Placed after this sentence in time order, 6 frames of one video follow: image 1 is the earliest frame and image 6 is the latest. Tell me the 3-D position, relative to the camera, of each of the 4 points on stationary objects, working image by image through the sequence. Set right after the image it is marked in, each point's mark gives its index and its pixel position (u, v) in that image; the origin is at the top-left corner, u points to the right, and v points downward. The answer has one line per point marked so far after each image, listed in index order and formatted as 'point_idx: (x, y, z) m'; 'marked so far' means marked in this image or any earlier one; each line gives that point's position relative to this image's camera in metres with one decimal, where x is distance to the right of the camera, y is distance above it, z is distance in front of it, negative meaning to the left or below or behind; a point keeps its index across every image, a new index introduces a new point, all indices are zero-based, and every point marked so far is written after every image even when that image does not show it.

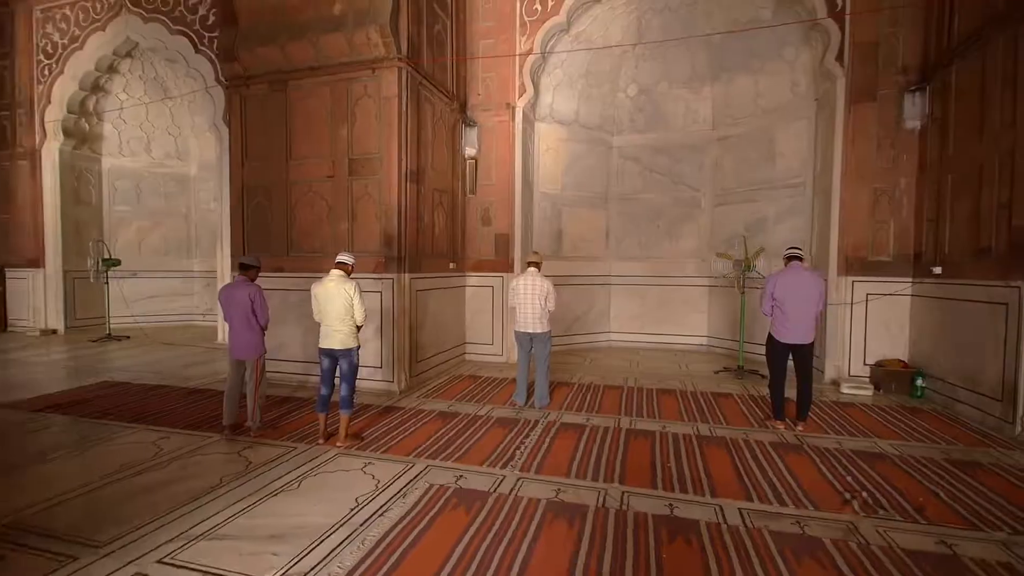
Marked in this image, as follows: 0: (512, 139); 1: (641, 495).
0: (0.0, +2.2, +7.1) m
1: (+0.8, -1.3, +3.1) m
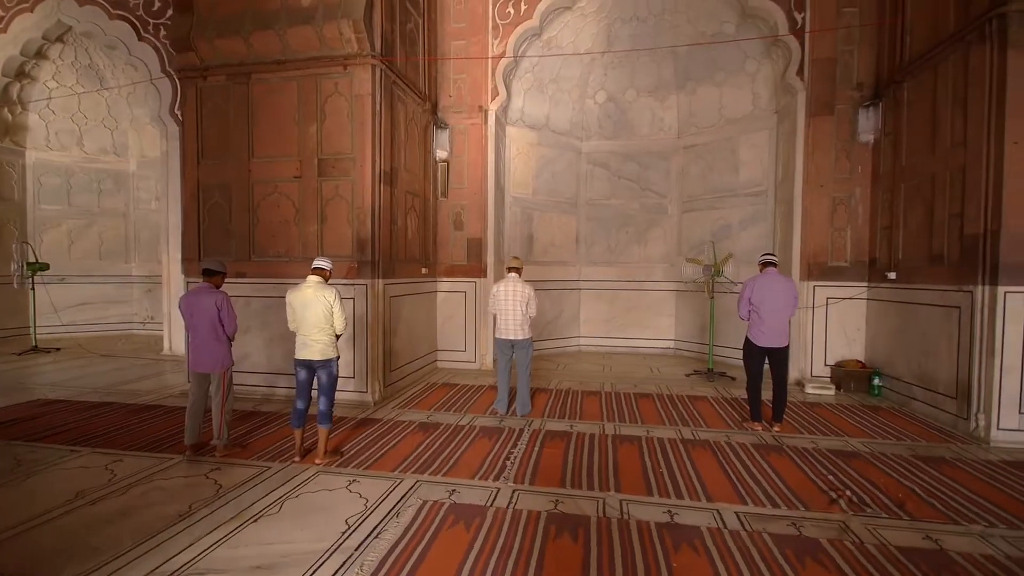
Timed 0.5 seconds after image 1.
0: (-0.4, +2.1, +7.0) m
1: (+0.8, -1.4, +3.1) m
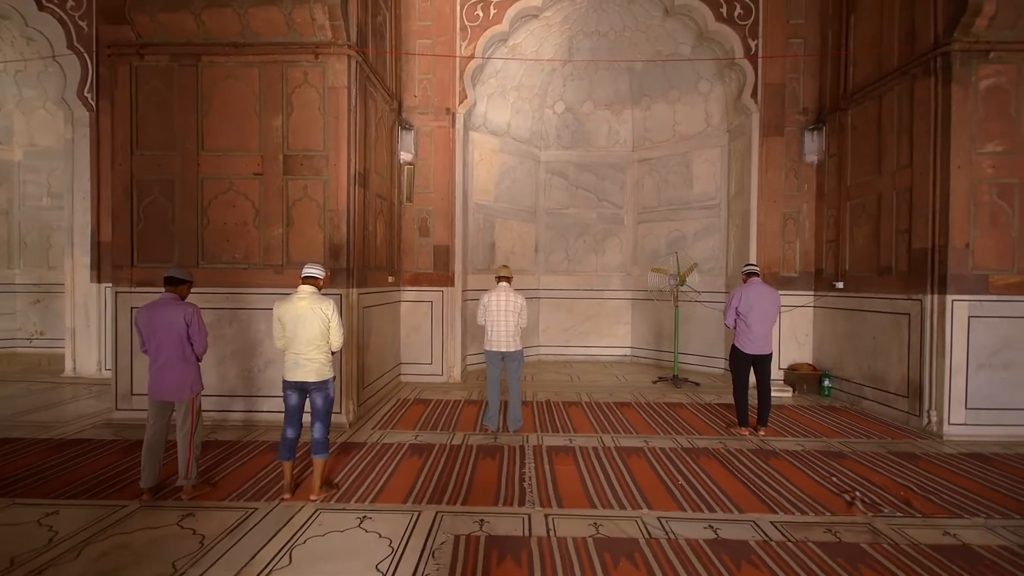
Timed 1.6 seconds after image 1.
0: (-0.8, +2.0, +6.7) m
1: (+1.0, -1.4, +3.0) m
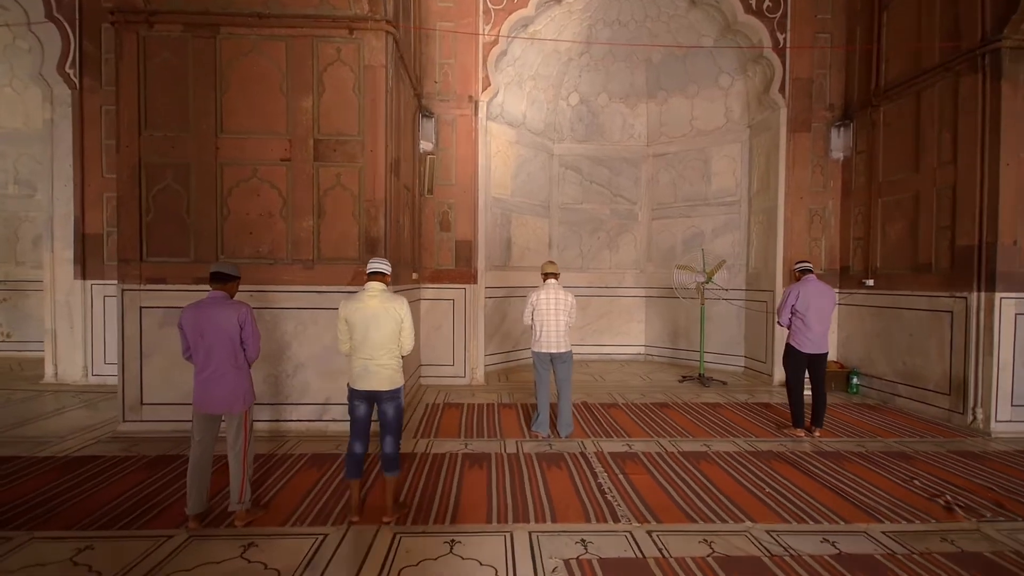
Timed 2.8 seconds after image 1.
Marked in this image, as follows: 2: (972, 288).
0: (-0.5, +2.0, +6.4) m
1: (+1.6, -1.4, +2.8) m
2: (+4.5, 0.0, +4.8) m
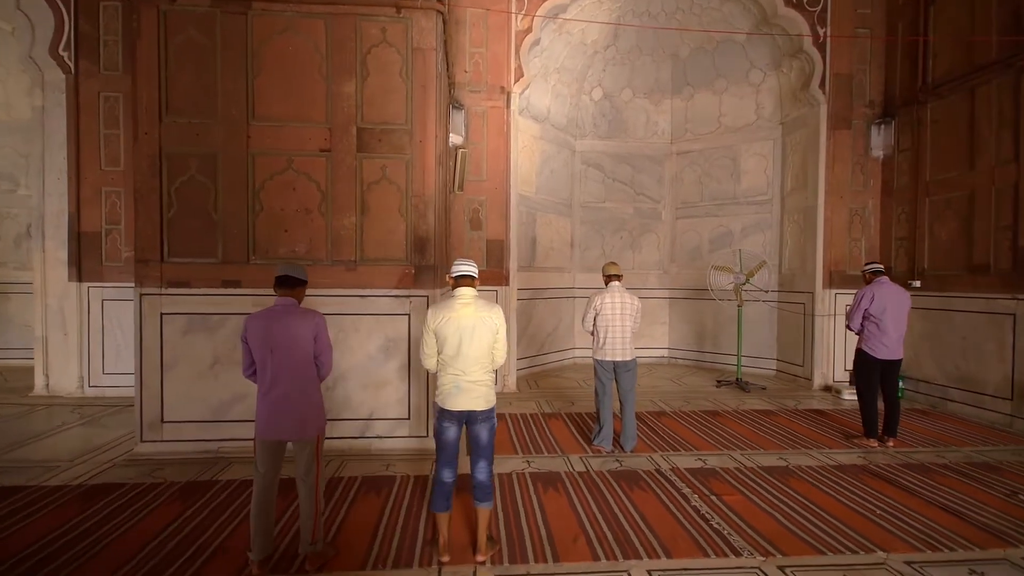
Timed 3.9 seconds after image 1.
0: (-0.1, +2.0, +6.0) m
1: (+2.2, -1.4, +2.5) m
2: (+5.0, 0.0, +4.6) m
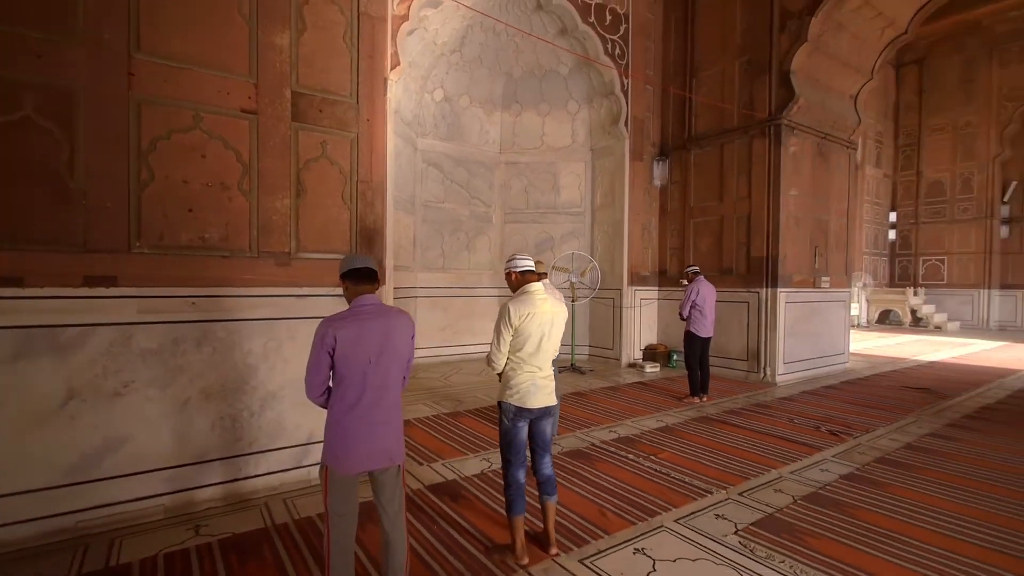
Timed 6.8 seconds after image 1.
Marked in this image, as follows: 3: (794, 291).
0: (-1.5, +2.0, +5.6) m
1: (+2.2, -1.4, +3.7) m
2: (+3.6, 0.0, +7.0) m
3: (+4.1, 0.0, +7.1) m
